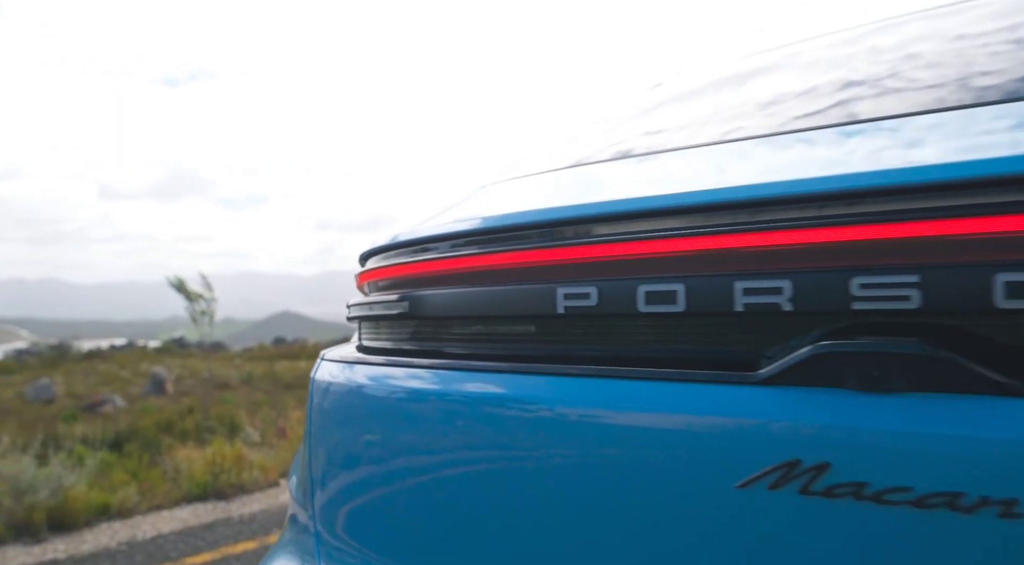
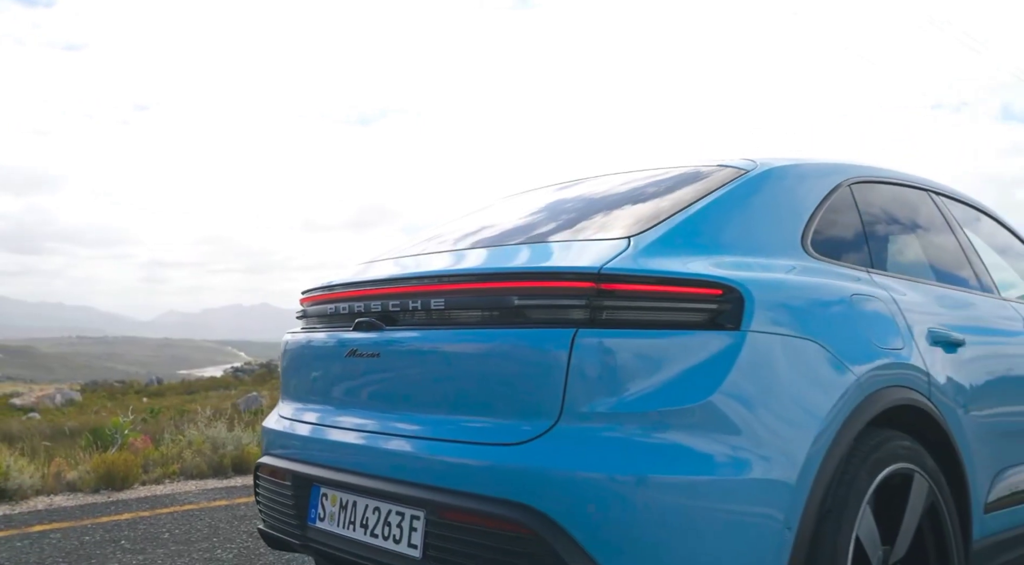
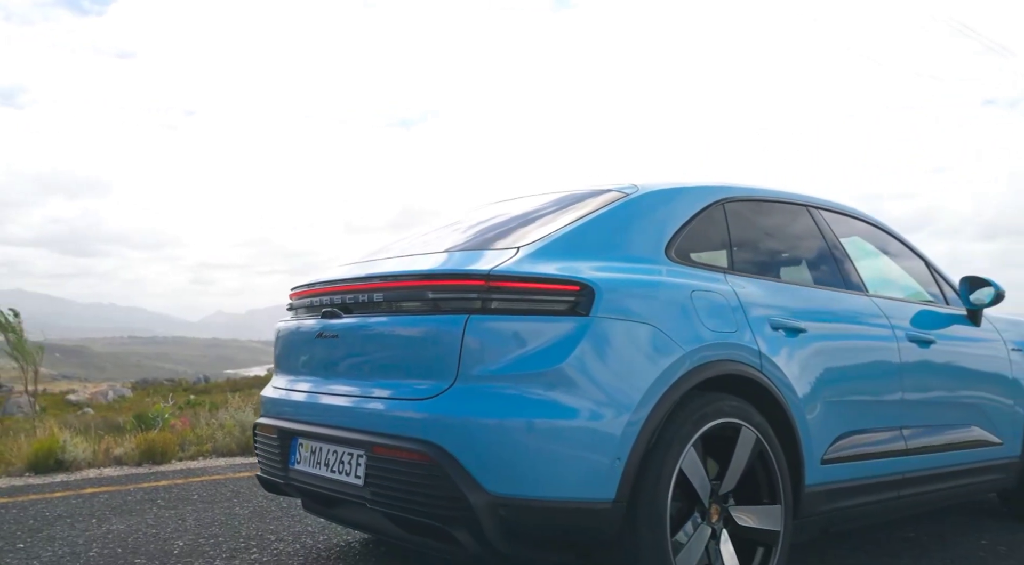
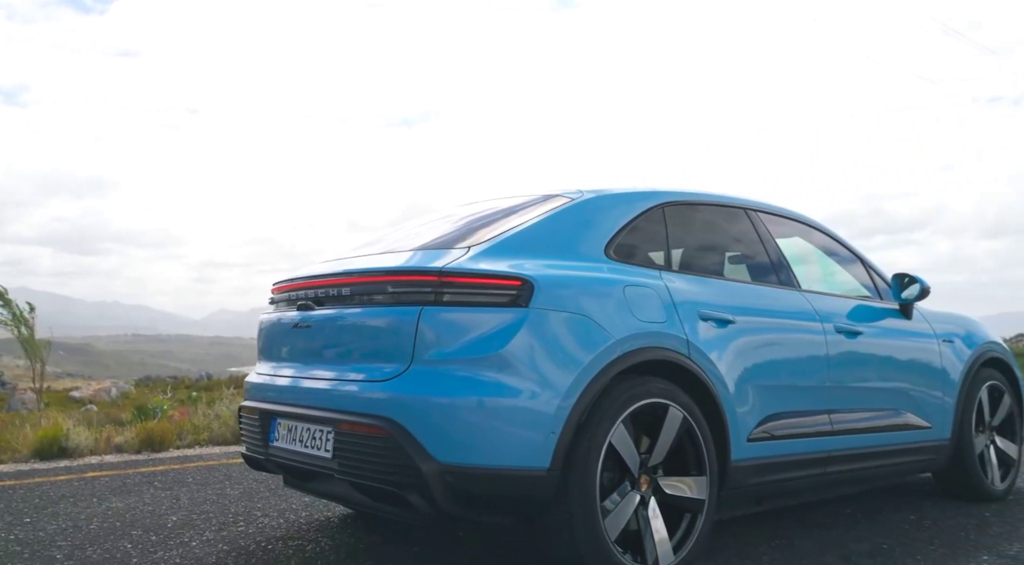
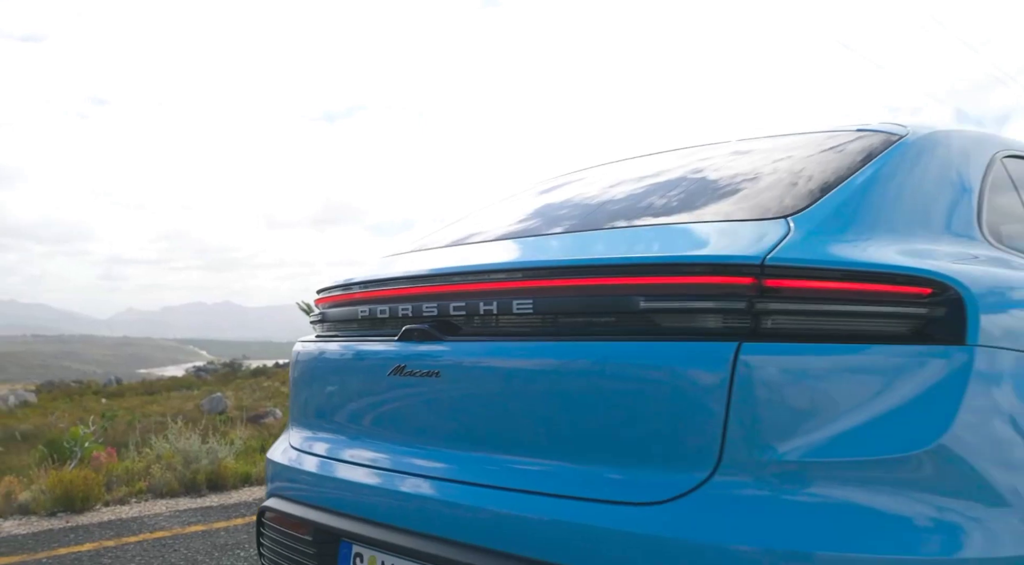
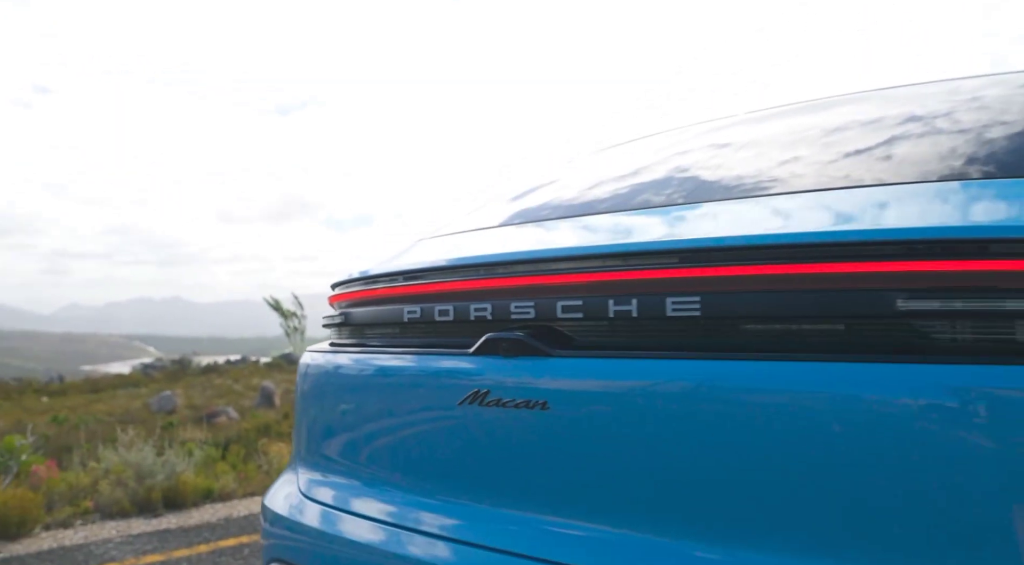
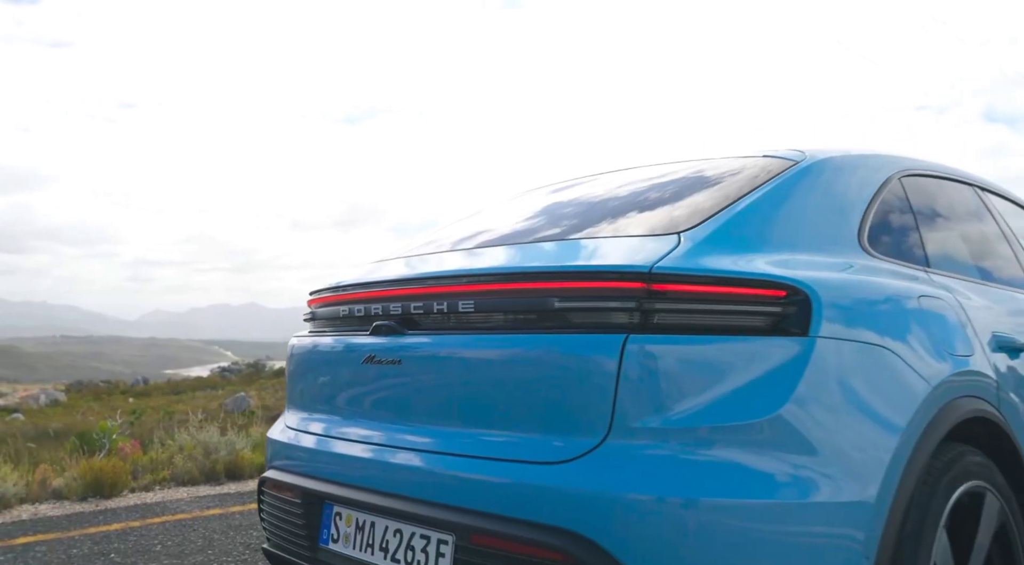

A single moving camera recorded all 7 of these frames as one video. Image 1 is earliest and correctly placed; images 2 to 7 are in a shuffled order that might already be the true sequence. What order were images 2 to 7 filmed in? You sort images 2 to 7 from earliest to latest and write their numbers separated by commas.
6, 5, 7, 2, 3, 4
